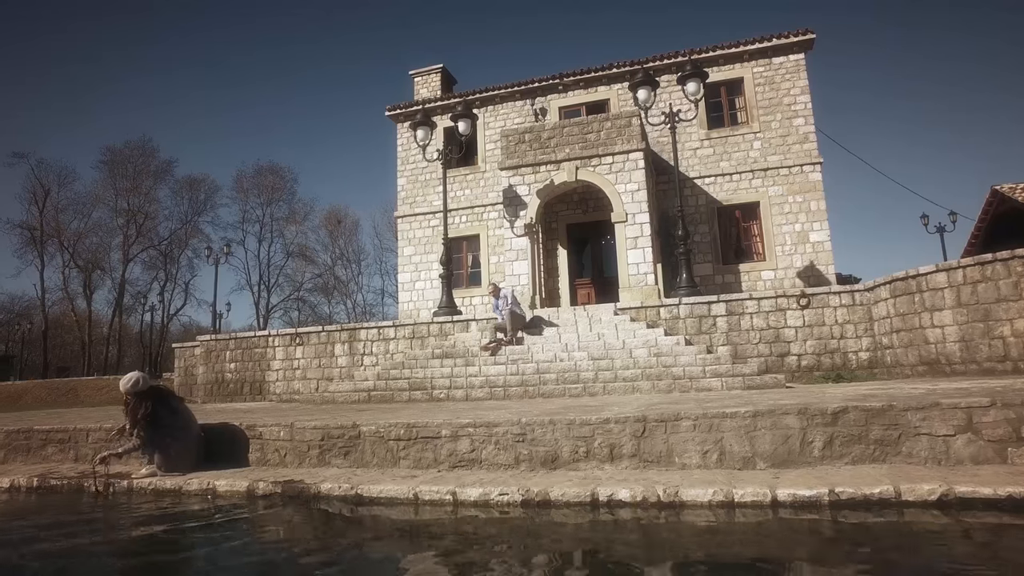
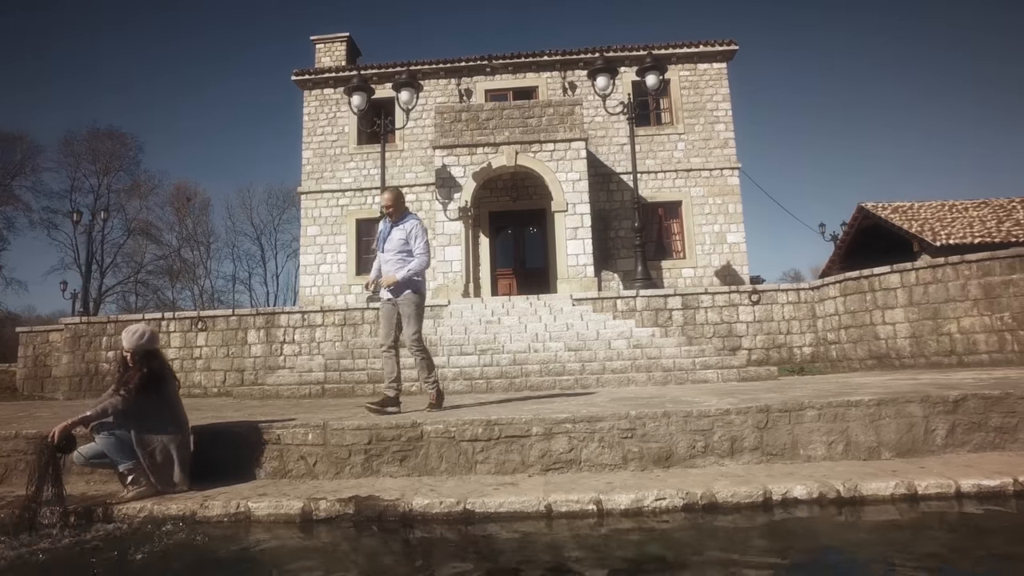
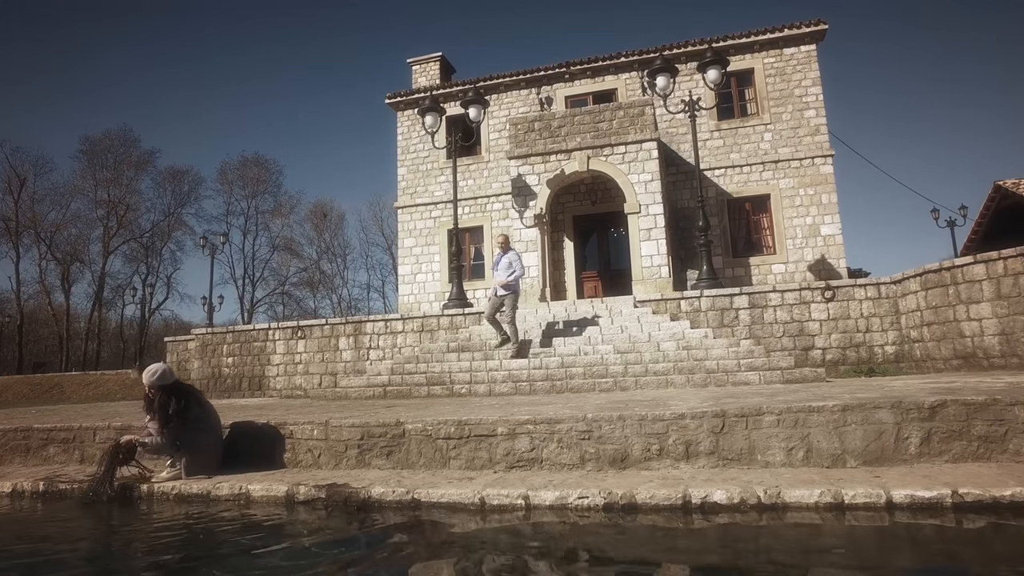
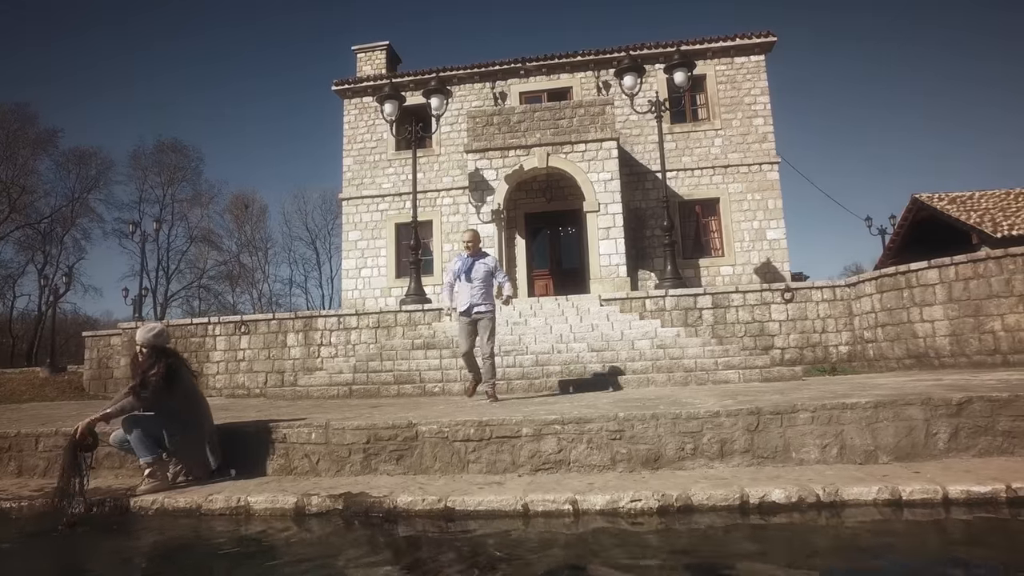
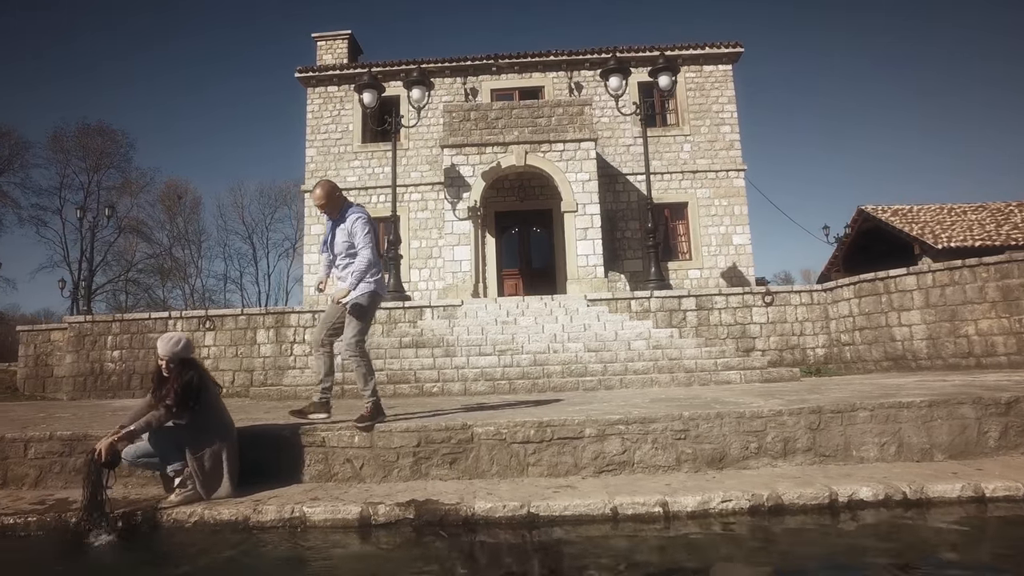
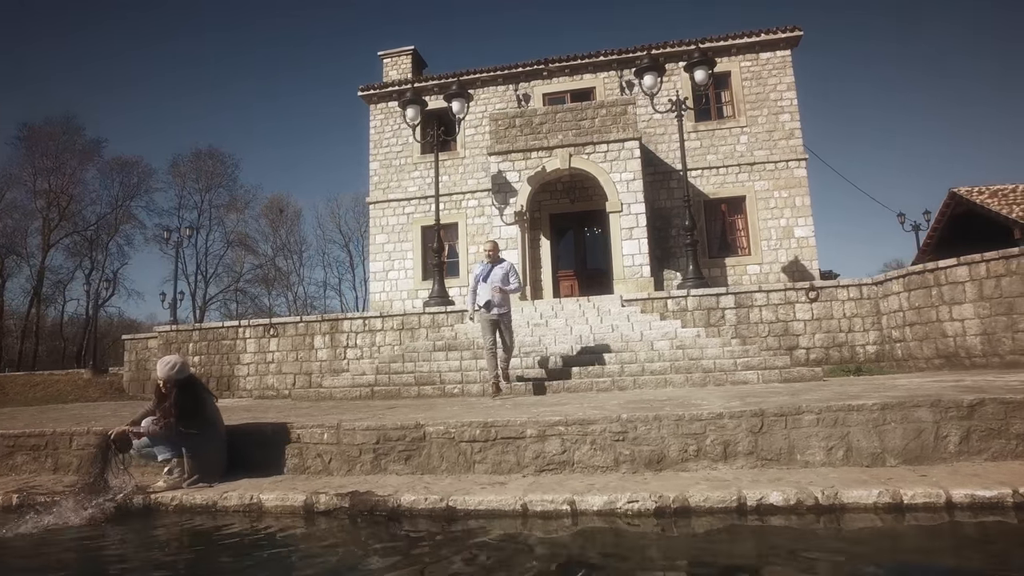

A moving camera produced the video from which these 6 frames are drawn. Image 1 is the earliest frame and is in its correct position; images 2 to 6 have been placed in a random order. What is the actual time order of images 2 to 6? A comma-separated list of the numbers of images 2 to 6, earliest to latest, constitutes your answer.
3, 6, 4, 2, 5
